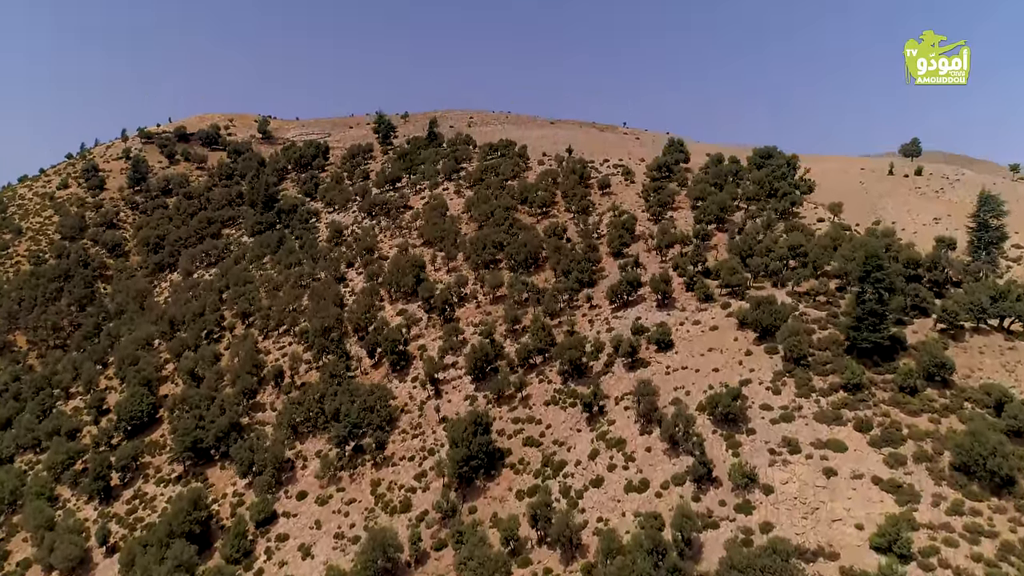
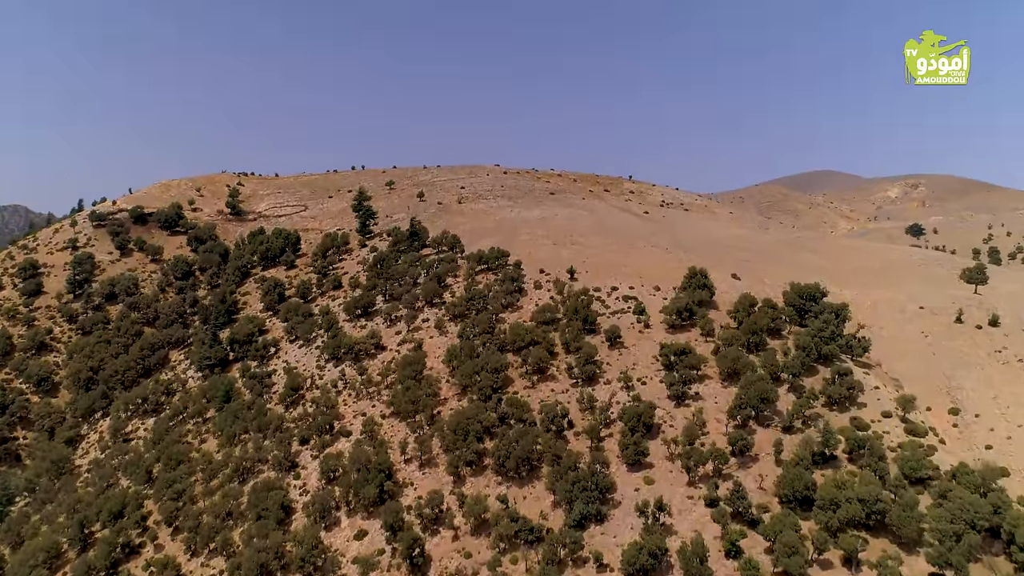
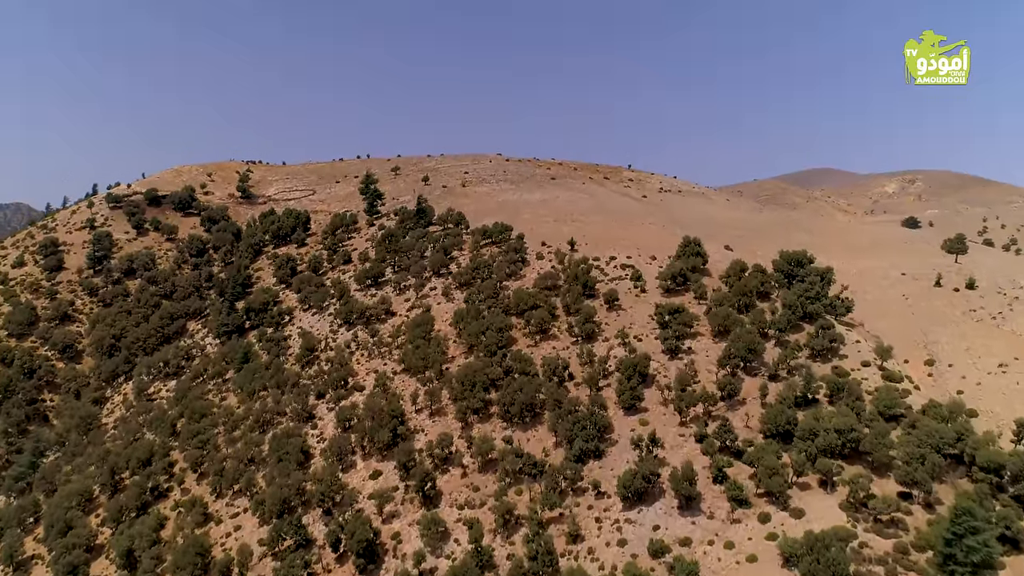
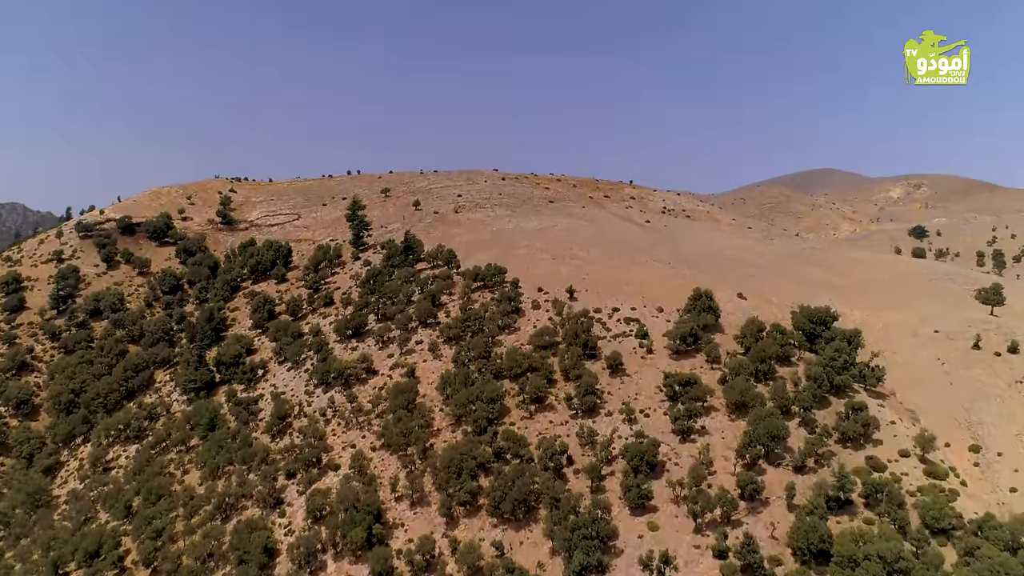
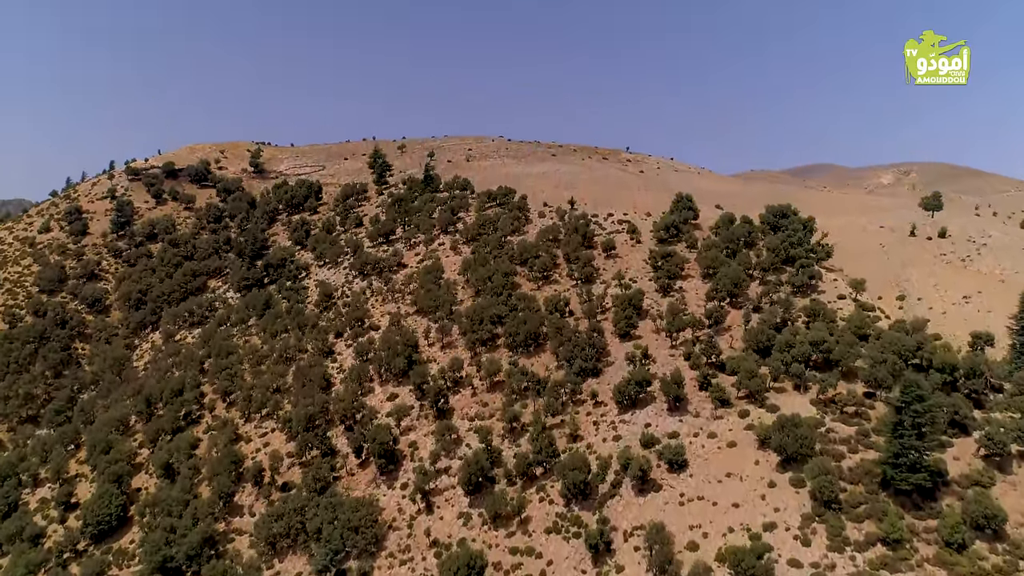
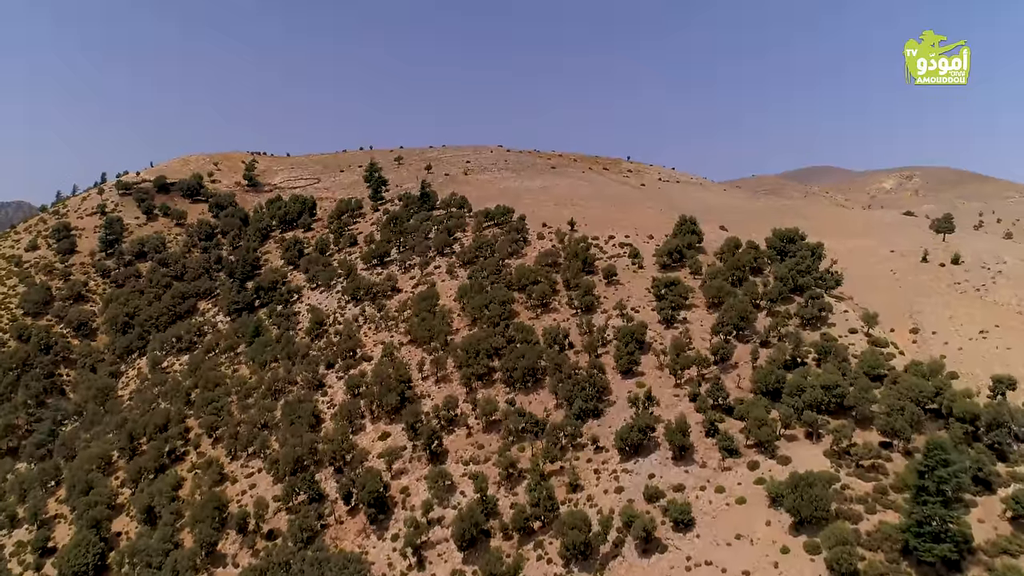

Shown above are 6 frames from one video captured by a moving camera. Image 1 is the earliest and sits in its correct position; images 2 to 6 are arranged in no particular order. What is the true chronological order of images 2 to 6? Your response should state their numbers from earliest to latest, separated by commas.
5, 6, 3, 2, 4
